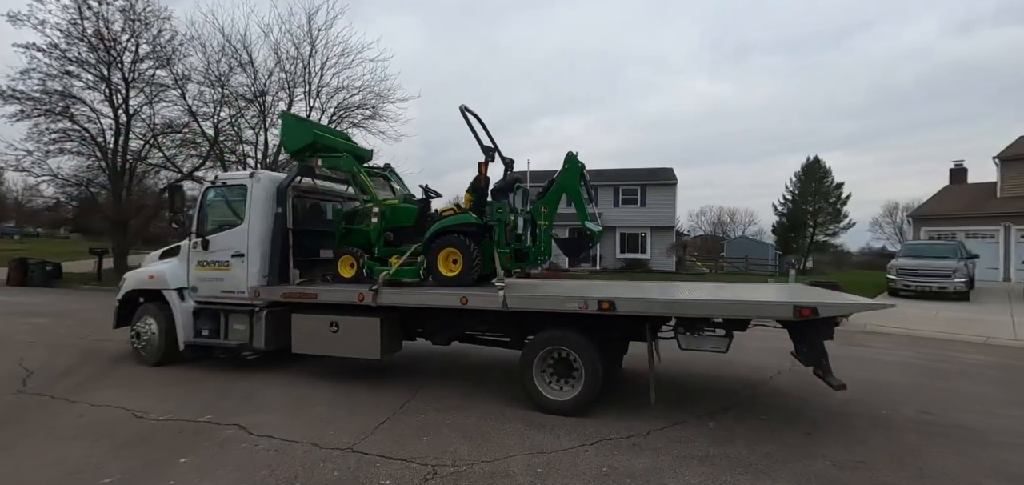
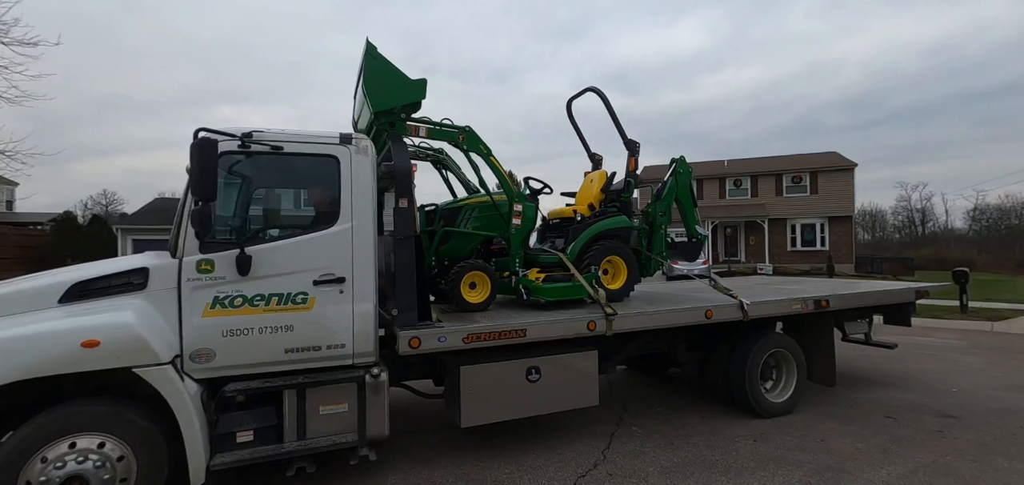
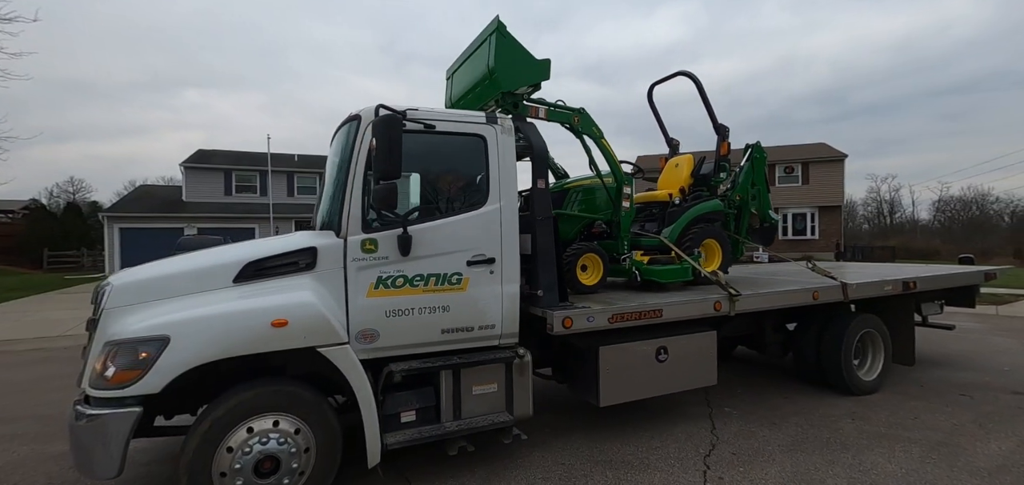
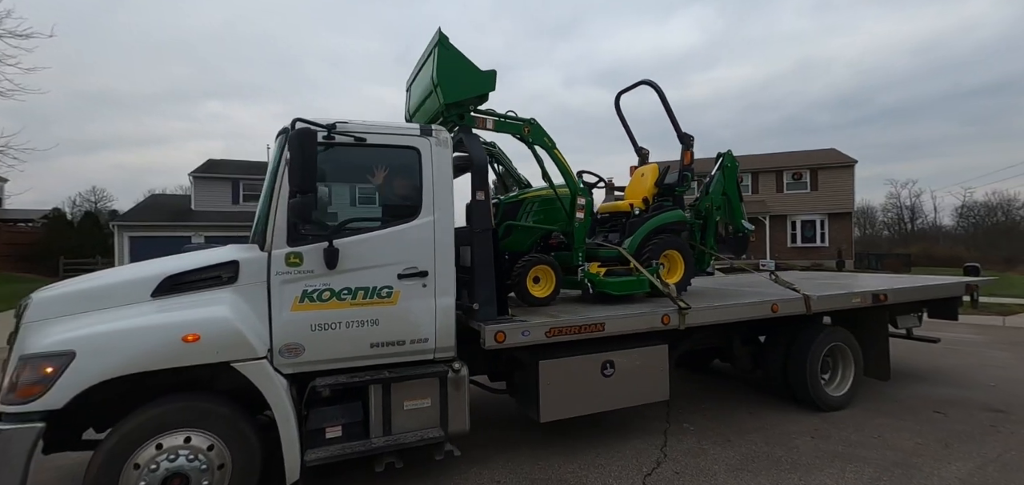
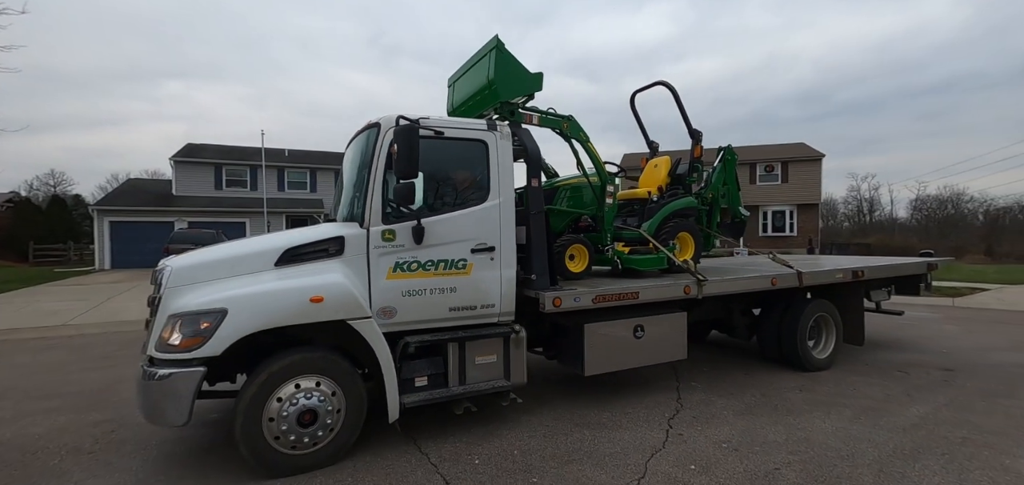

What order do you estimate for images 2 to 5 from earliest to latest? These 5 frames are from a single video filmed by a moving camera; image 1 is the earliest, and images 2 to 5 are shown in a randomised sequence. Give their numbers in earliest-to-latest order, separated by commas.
2, 4, 3, 5
